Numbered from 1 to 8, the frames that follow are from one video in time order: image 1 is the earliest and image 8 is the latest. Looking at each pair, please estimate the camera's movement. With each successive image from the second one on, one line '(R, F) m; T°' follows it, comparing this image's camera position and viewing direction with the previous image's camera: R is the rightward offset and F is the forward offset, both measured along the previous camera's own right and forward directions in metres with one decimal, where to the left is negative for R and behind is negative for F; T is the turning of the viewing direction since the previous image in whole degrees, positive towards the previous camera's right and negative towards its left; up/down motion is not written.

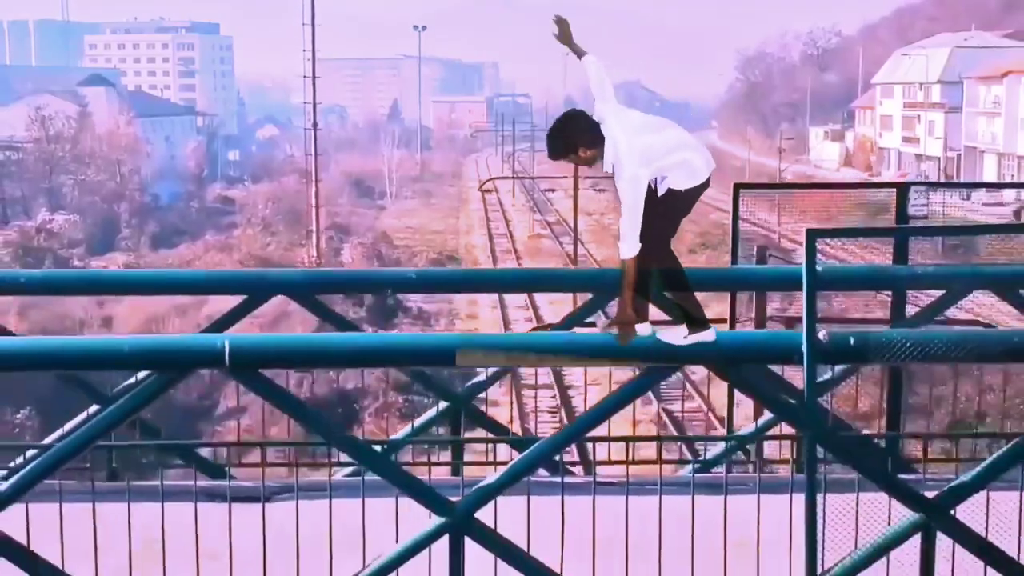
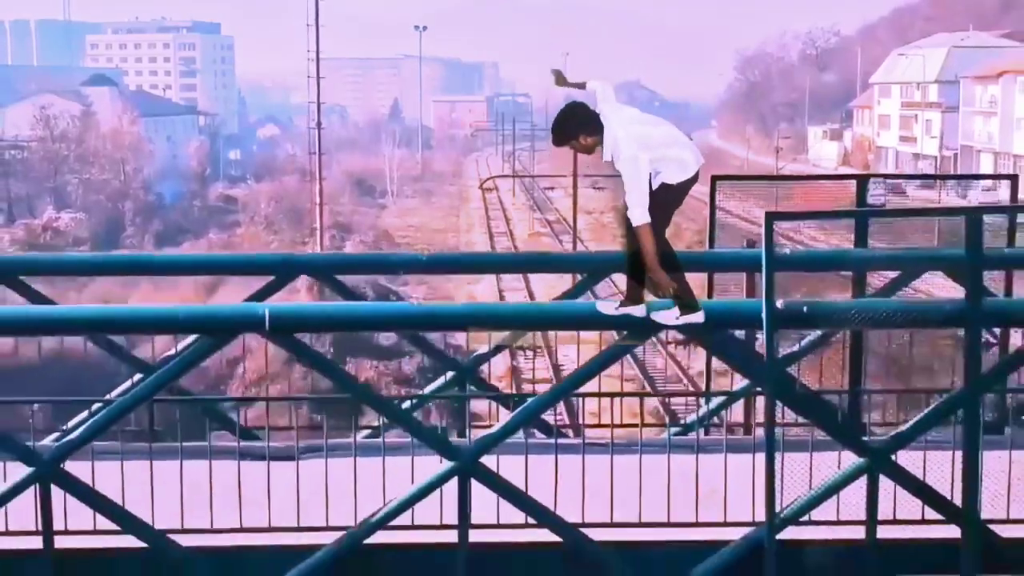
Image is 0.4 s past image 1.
(0.0, -0.3) m; 0°
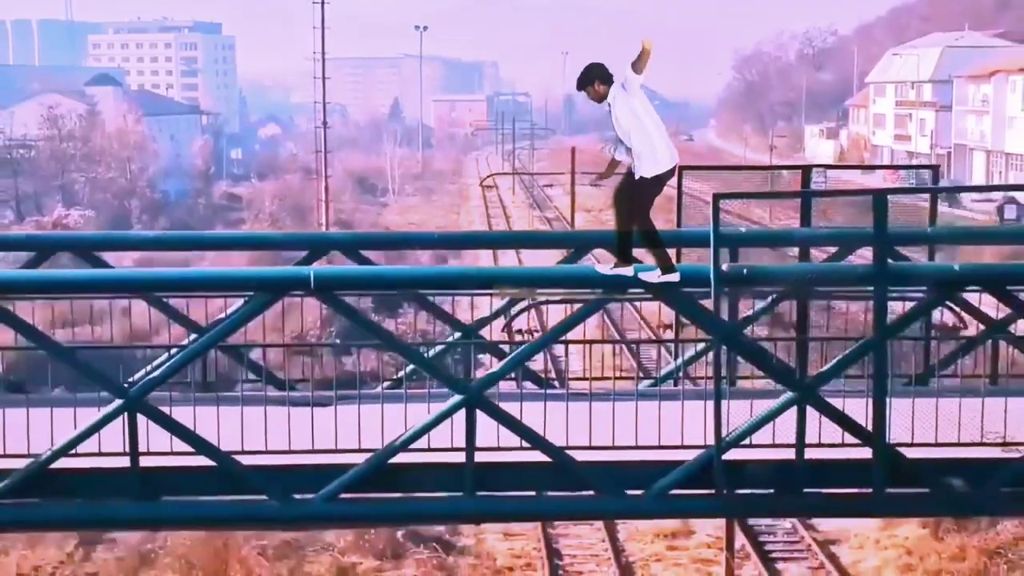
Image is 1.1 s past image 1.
(0.0, -0.6) m; 0°
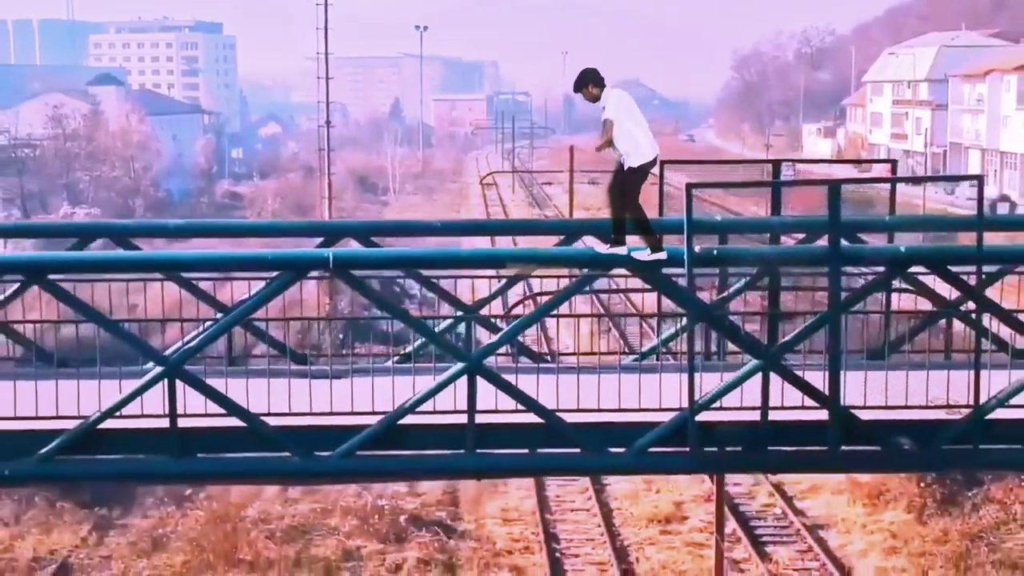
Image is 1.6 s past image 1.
(0.0, -0.4) m; 0°
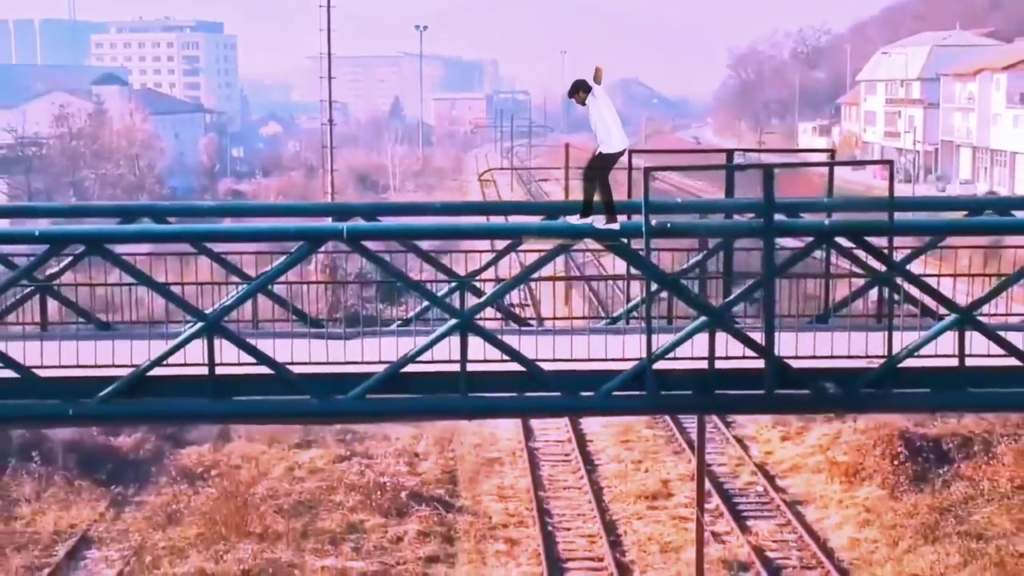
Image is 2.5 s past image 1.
(+0.1, -0.6) m; 0°
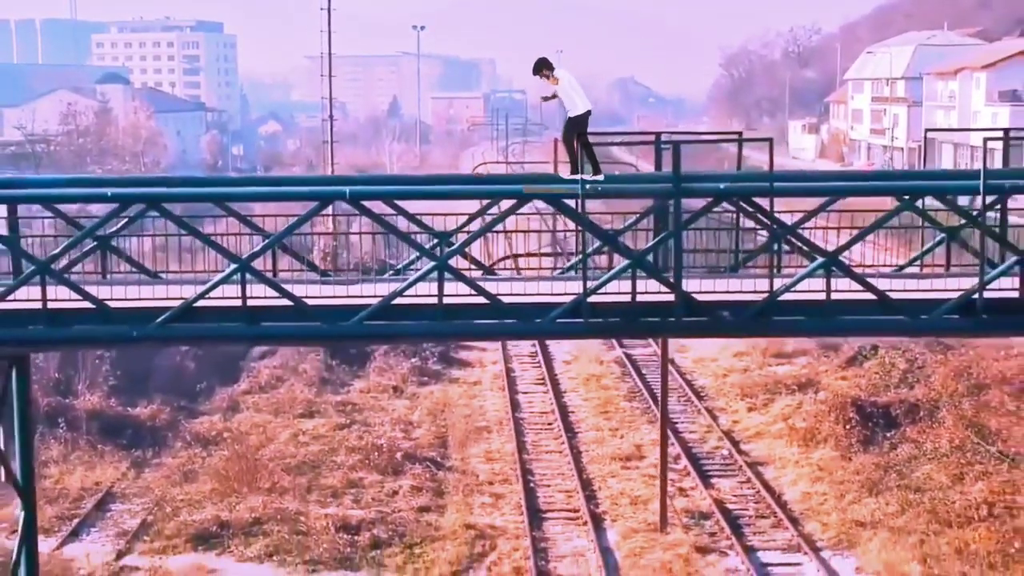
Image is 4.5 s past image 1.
(+0.1, -1.2) m; 0°
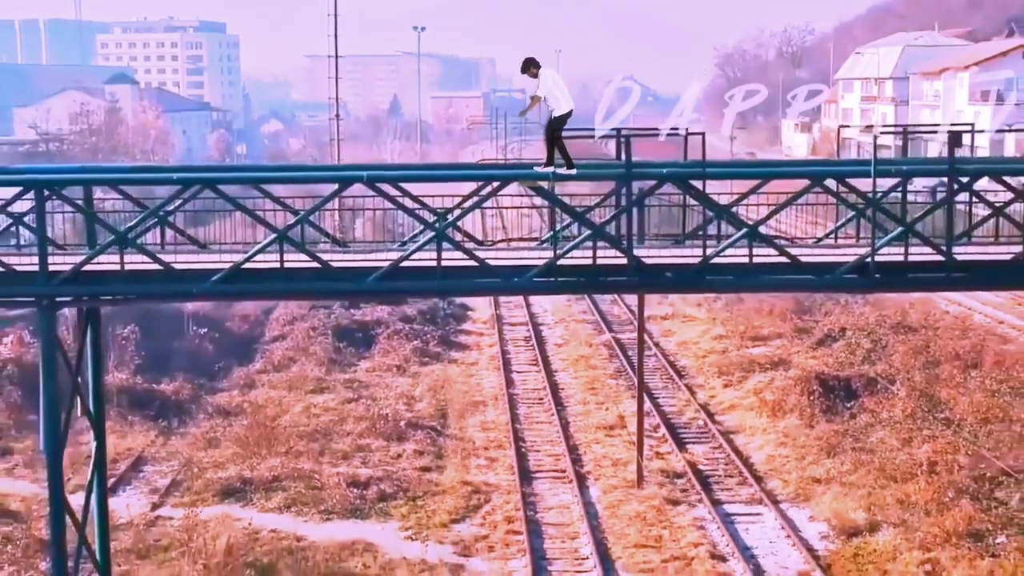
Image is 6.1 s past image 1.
(+0.1, -1.3) m; 0°
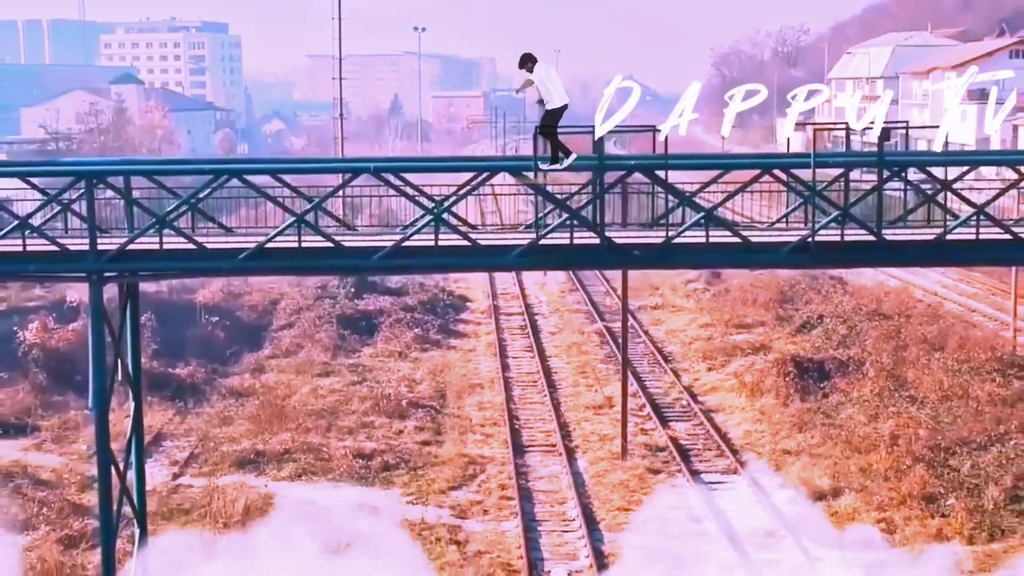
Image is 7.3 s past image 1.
(+0.1, -1.0) m; 0°
